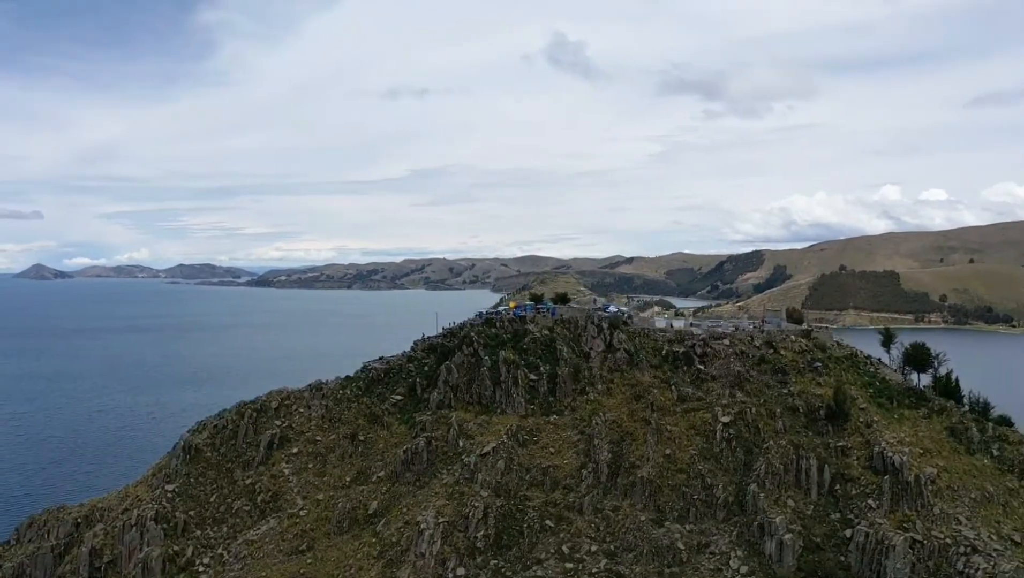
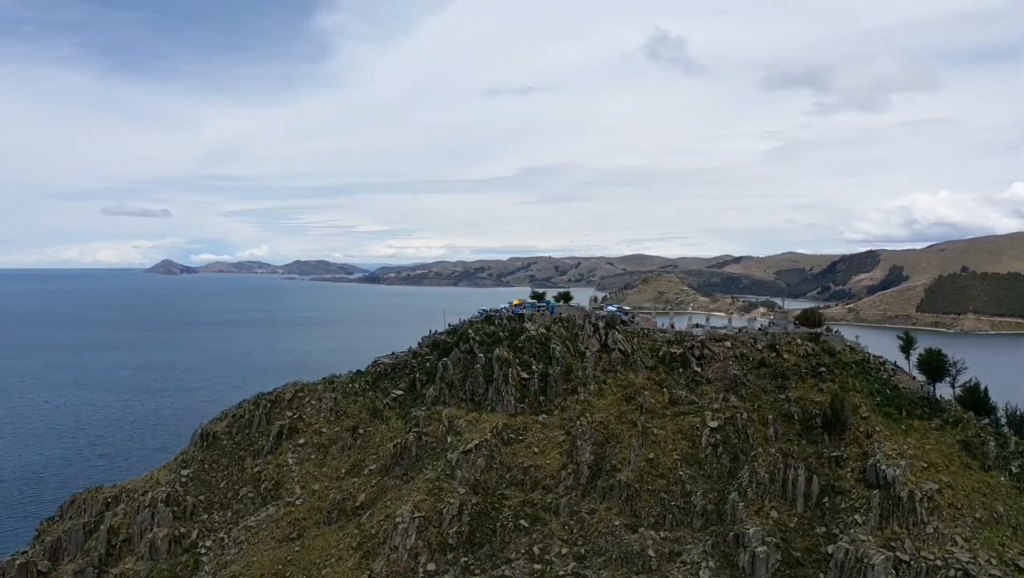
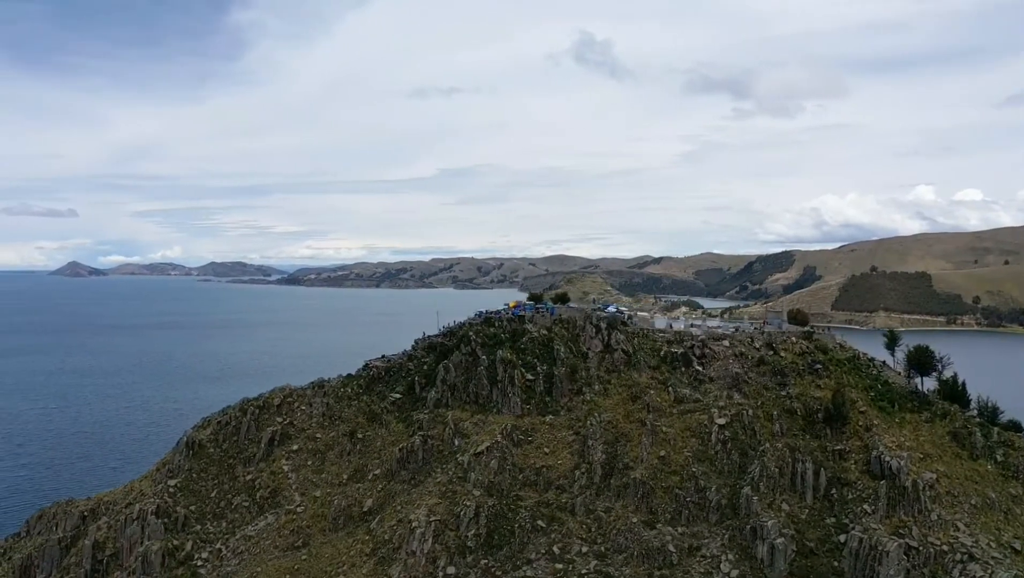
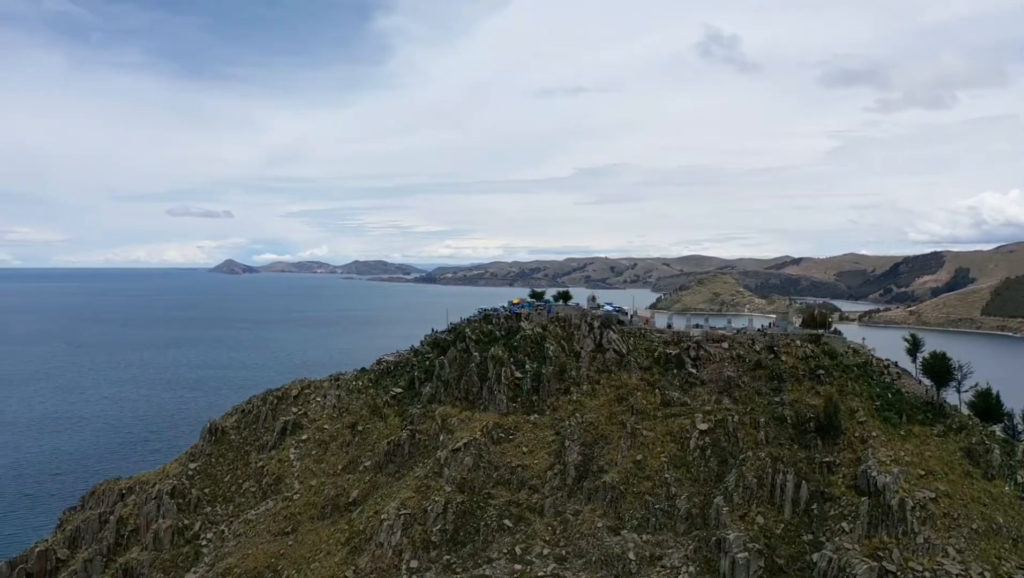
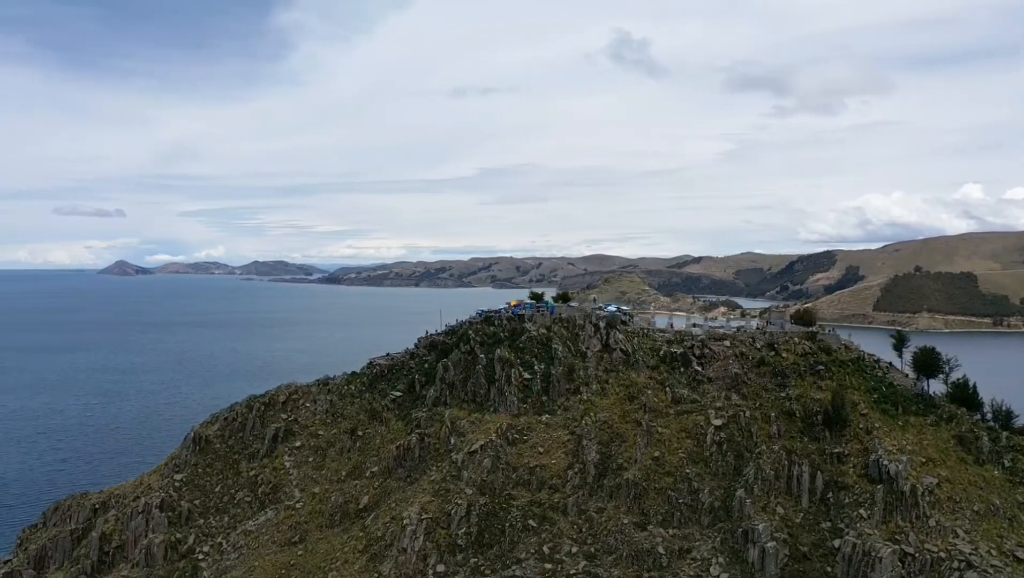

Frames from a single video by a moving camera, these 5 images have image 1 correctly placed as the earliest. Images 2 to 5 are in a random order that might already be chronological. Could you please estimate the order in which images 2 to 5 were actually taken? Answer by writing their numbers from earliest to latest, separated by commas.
3, 5, 2, 4
